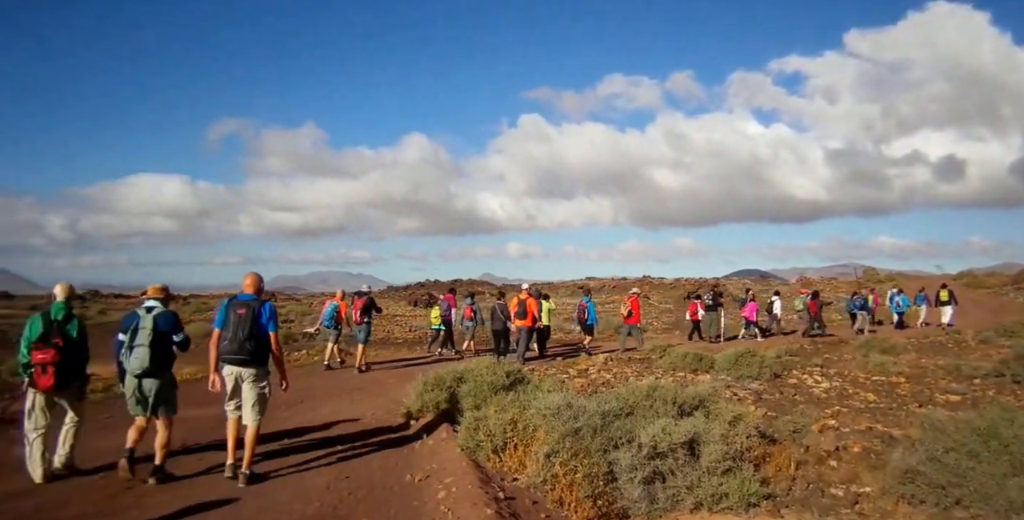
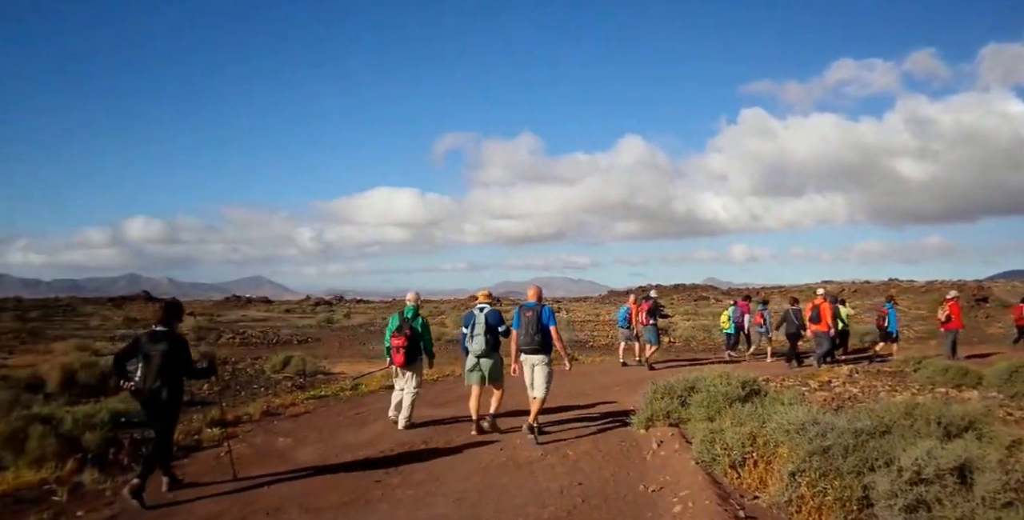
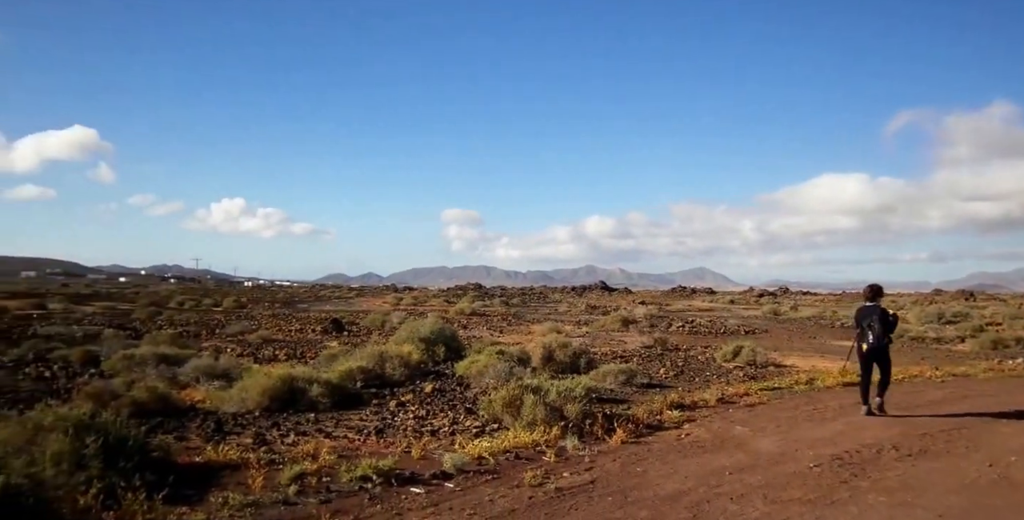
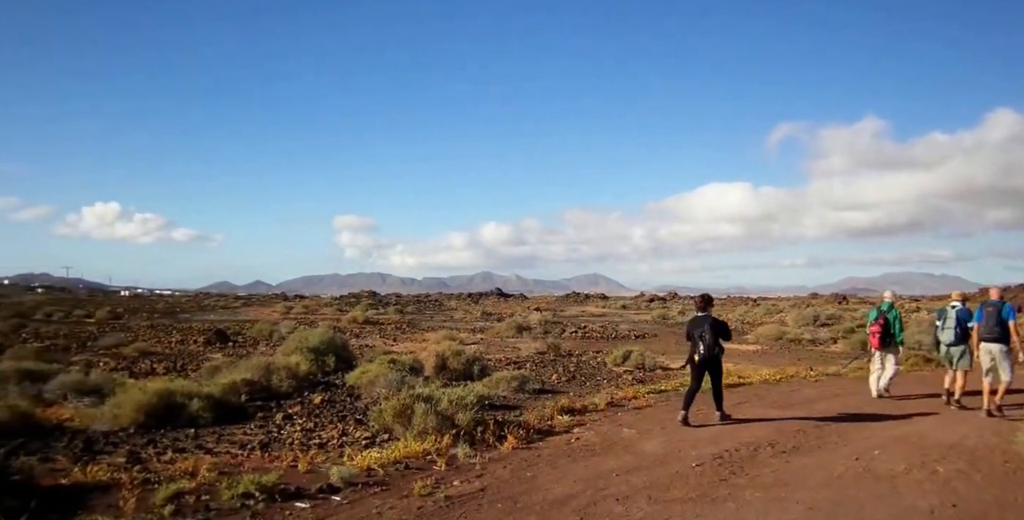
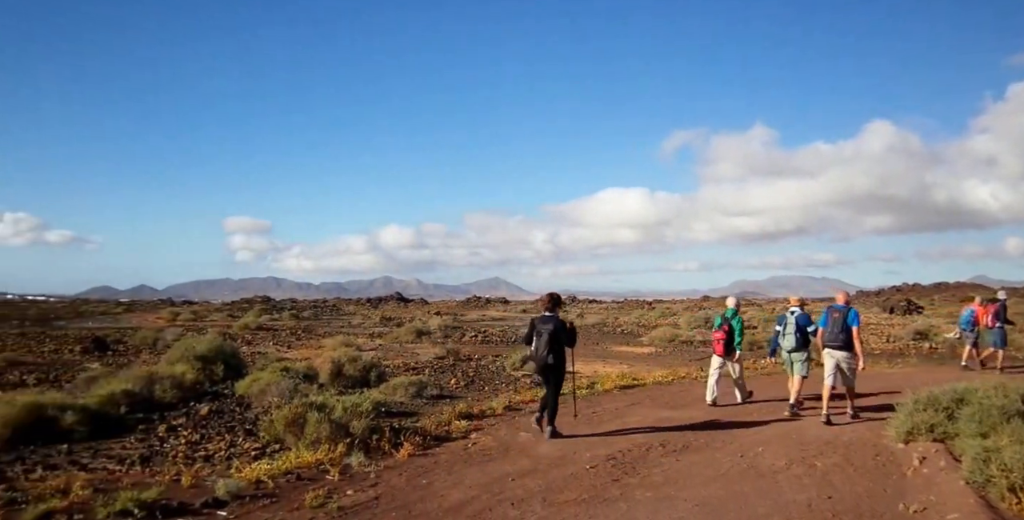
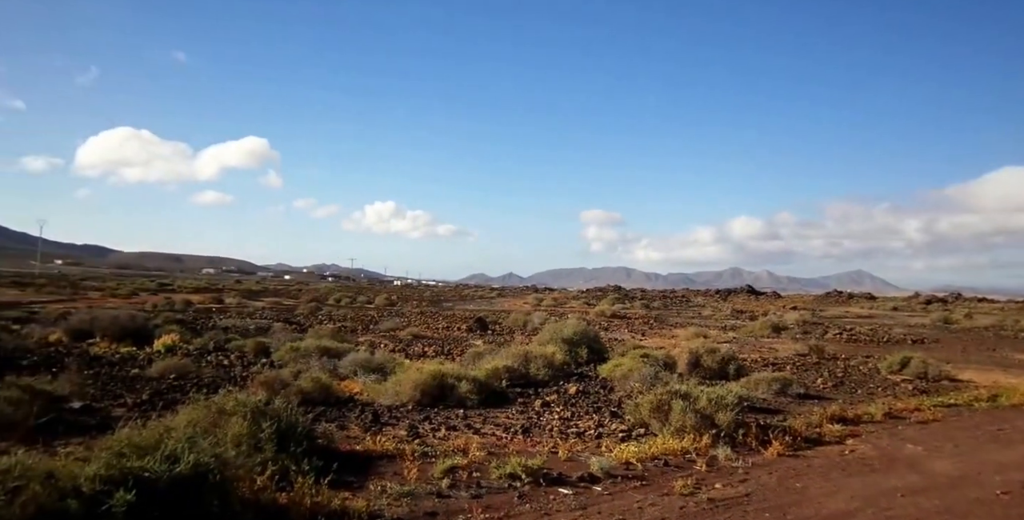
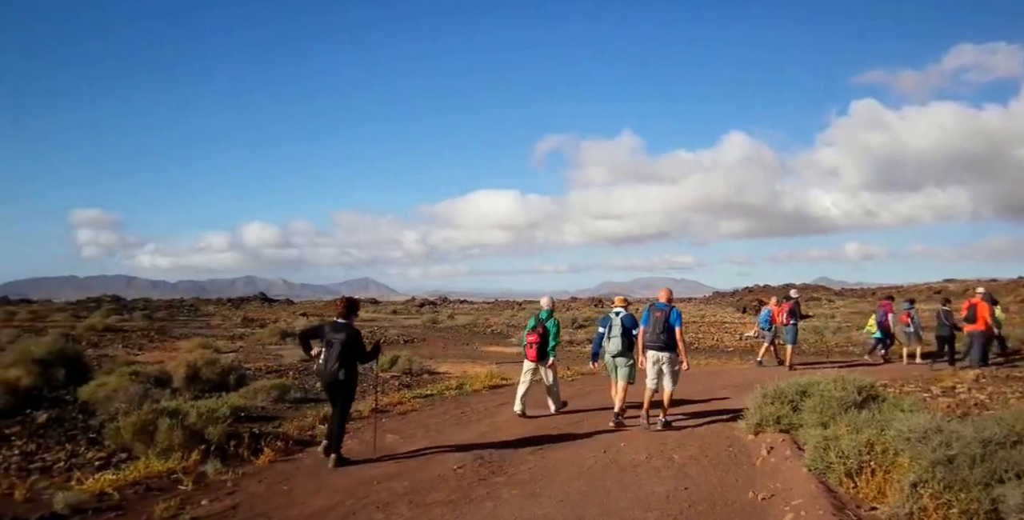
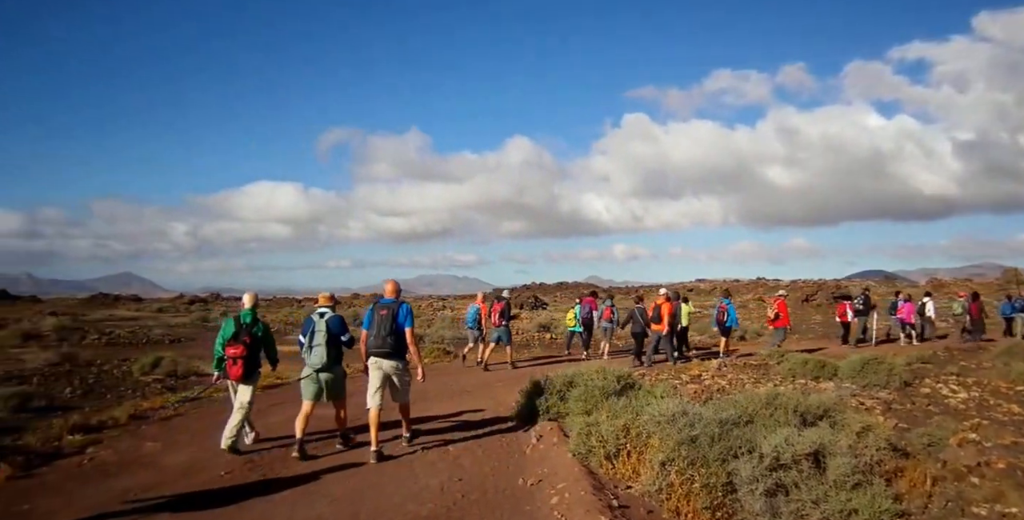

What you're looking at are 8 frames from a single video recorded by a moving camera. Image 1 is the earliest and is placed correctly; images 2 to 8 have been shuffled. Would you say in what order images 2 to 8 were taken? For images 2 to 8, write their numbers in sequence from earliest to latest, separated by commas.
8, 2, 7, 5, 4, 3, 6
